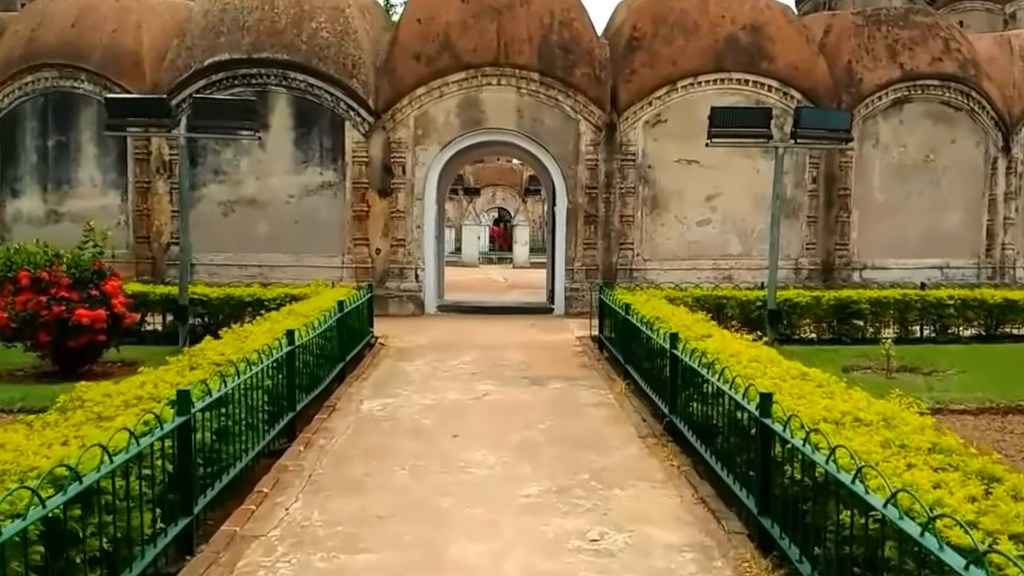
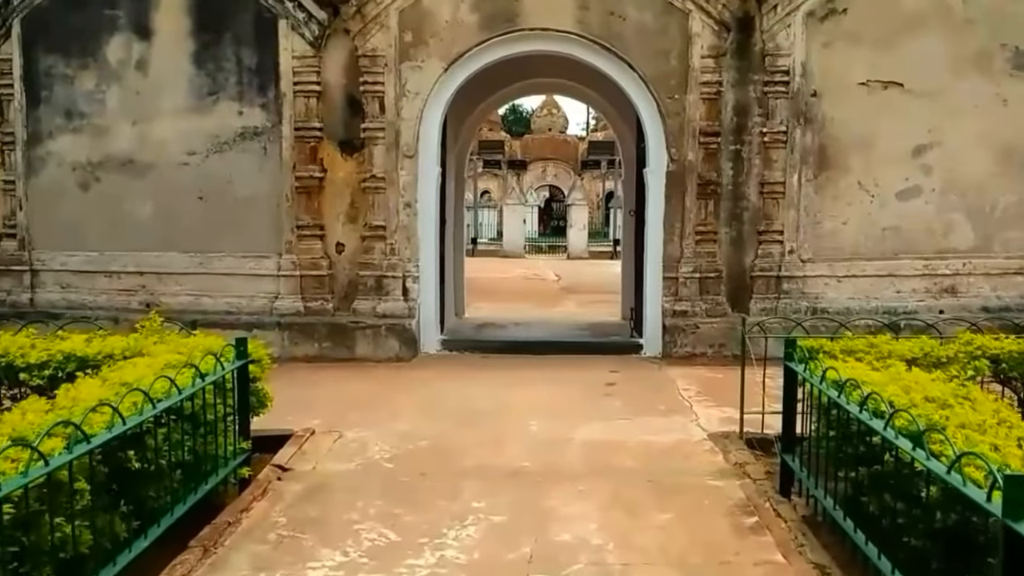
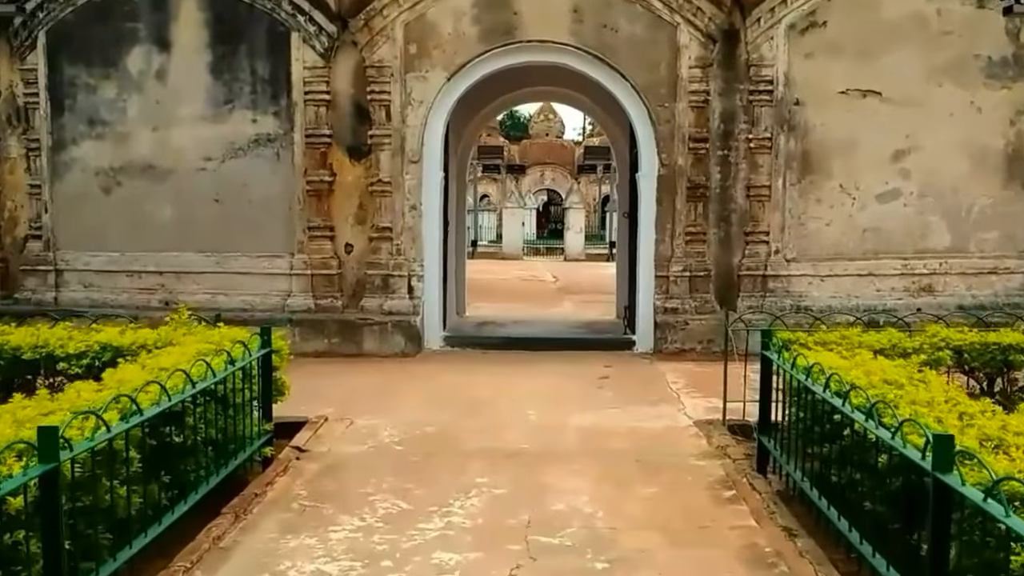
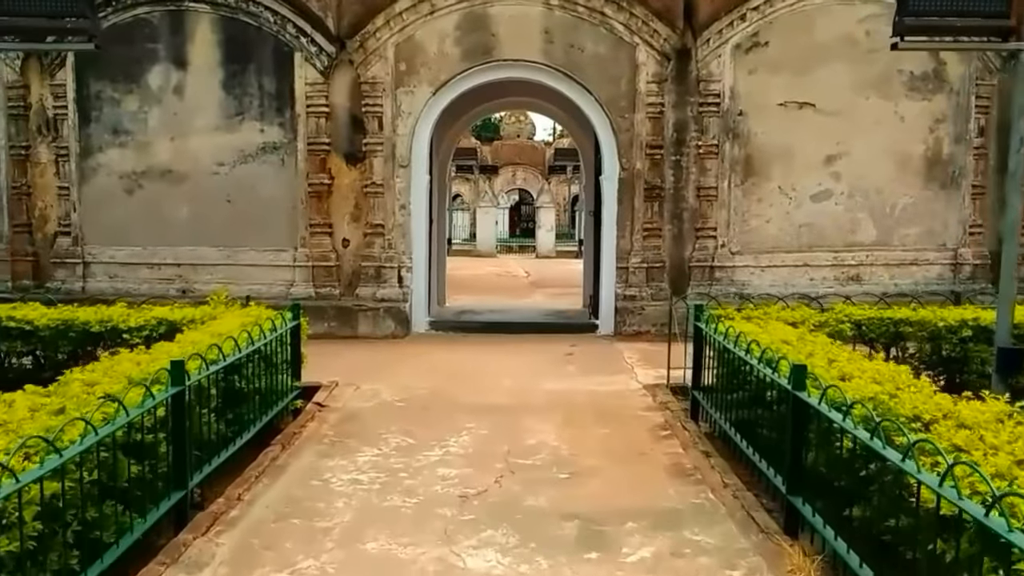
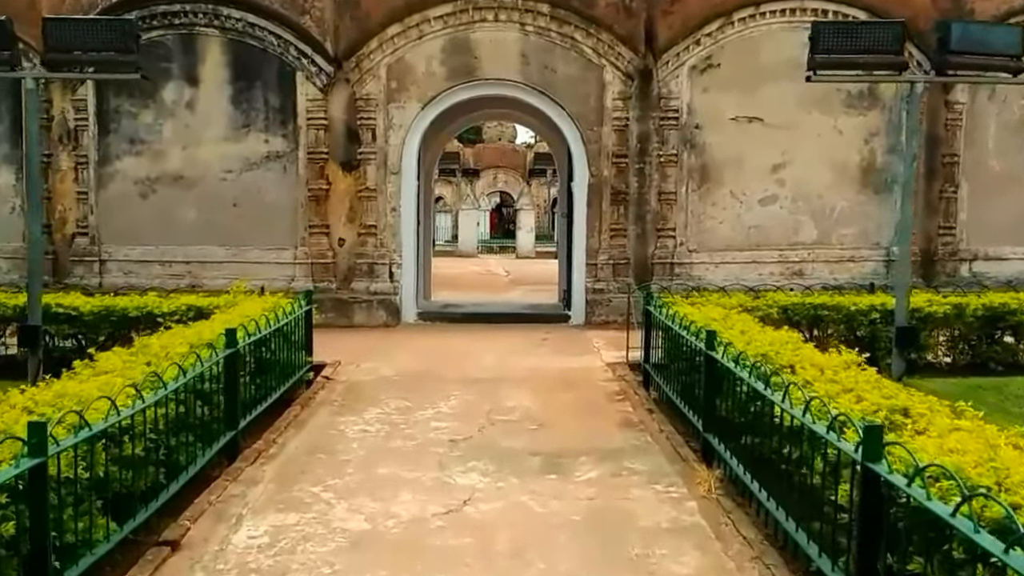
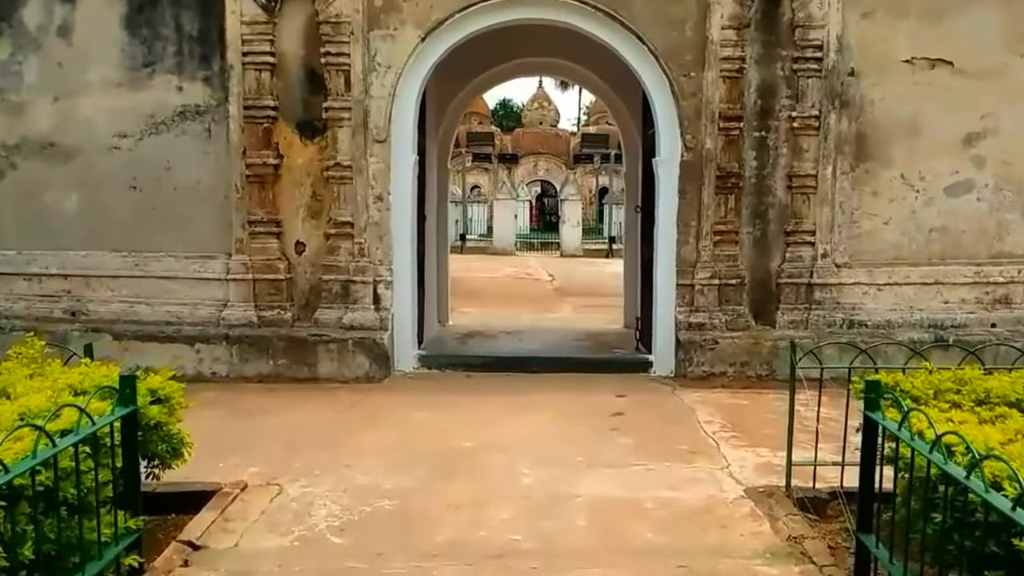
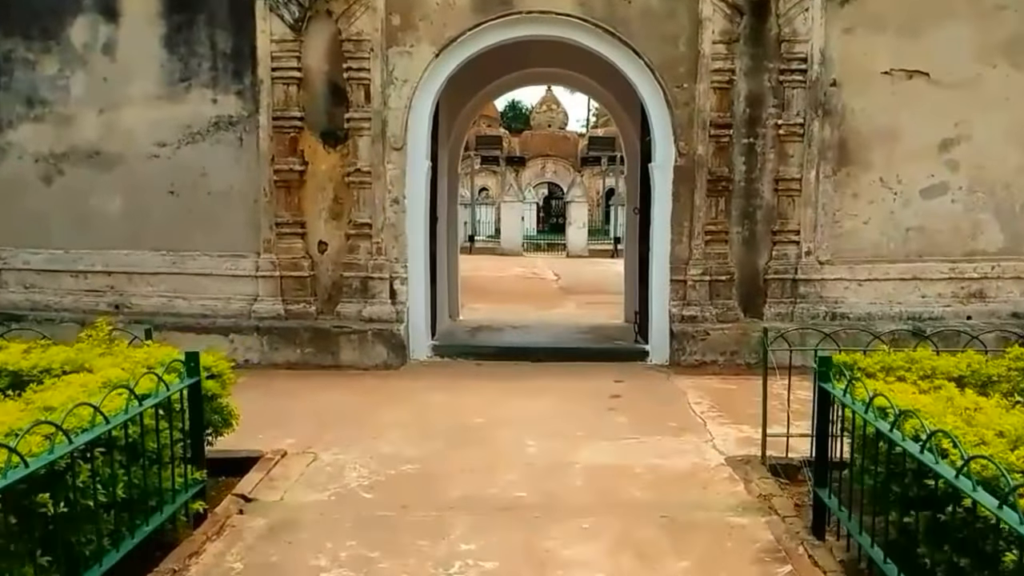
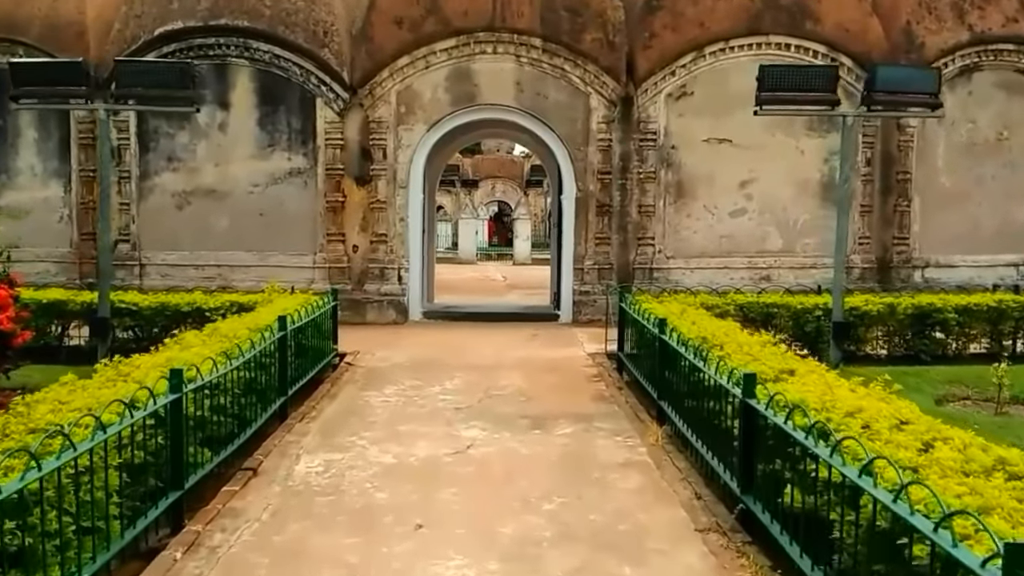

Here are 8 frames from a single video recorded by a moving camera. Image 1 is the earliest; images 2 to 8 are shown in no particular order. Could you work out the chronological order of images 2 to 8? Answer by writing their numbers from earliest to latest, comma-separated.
8, 5, 4, 3, 2, 7, 6
